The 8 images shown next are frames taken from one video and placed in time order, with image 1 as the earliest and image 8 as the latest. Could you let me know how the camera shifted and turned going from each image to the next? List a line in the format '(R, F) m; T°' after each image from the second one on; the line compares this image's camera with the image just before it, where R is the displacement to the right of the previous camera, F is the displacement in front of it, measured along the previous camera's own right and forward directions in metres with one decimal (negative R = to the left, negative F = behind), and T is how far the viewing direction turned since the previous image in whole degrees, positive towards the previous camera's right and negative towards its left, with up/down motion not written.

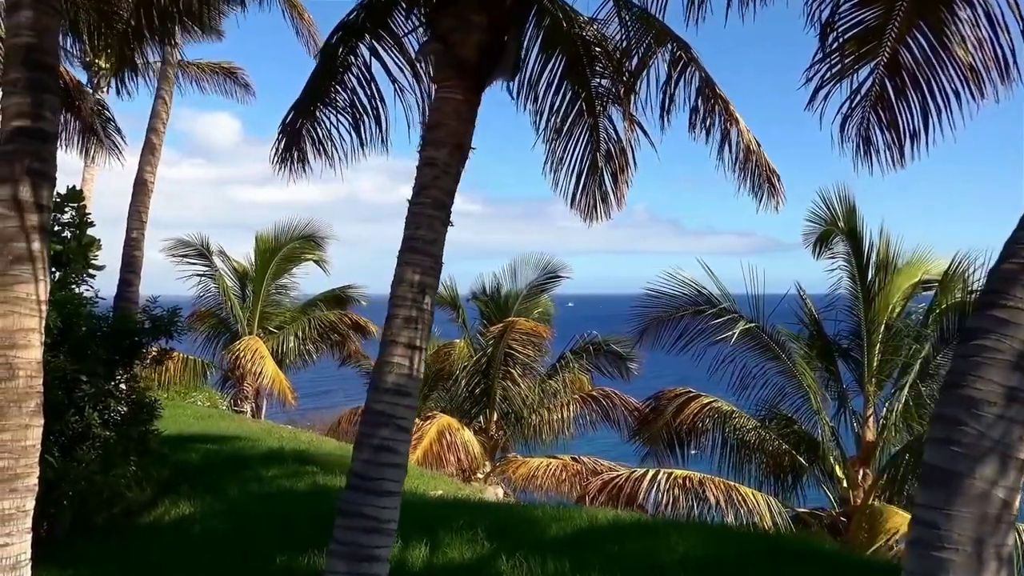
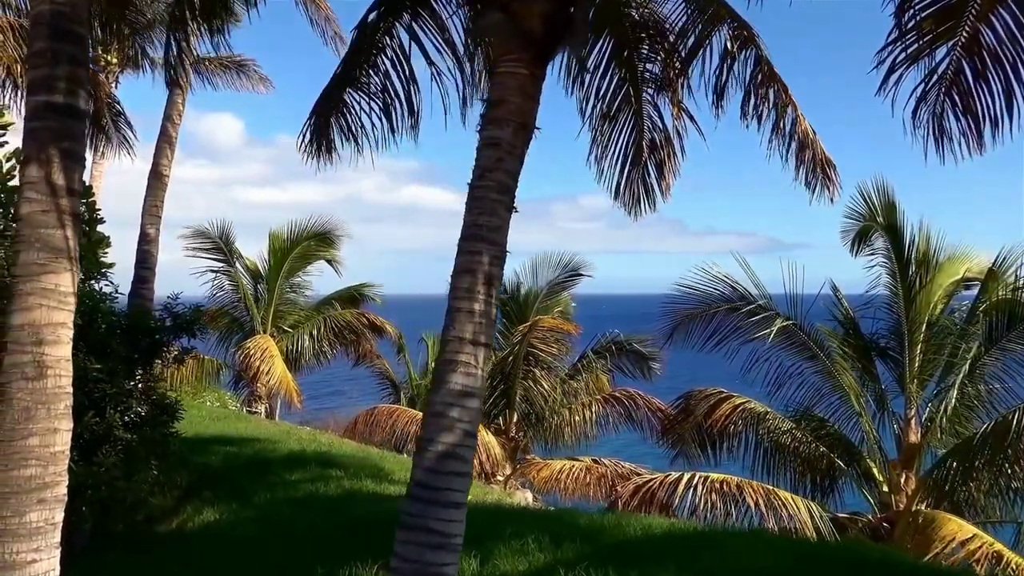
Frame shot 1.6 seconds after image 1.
(-0.3, +0.3) m; 0°
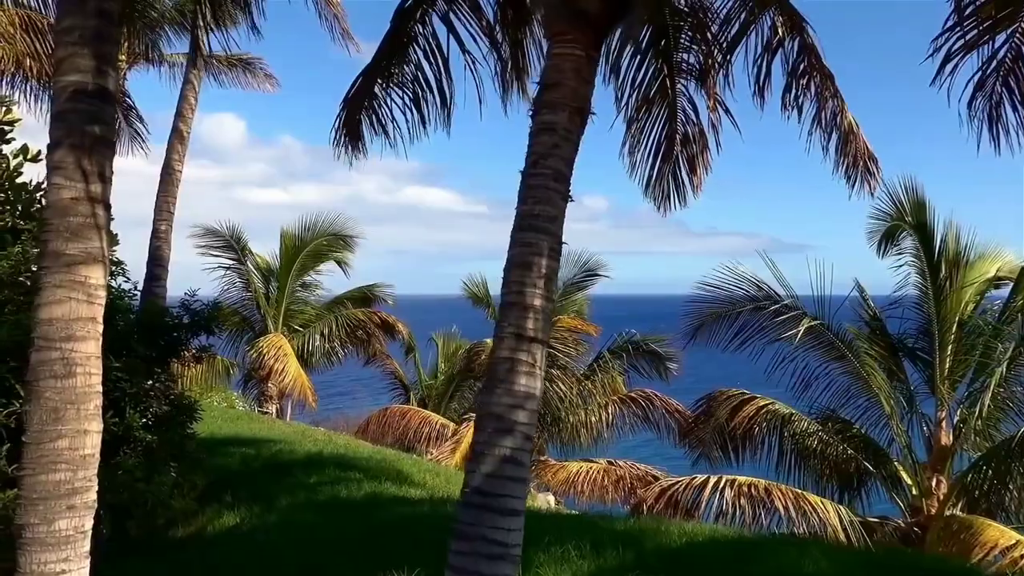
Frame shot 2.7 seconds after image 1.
(-0.2, +0.2) m; 0°
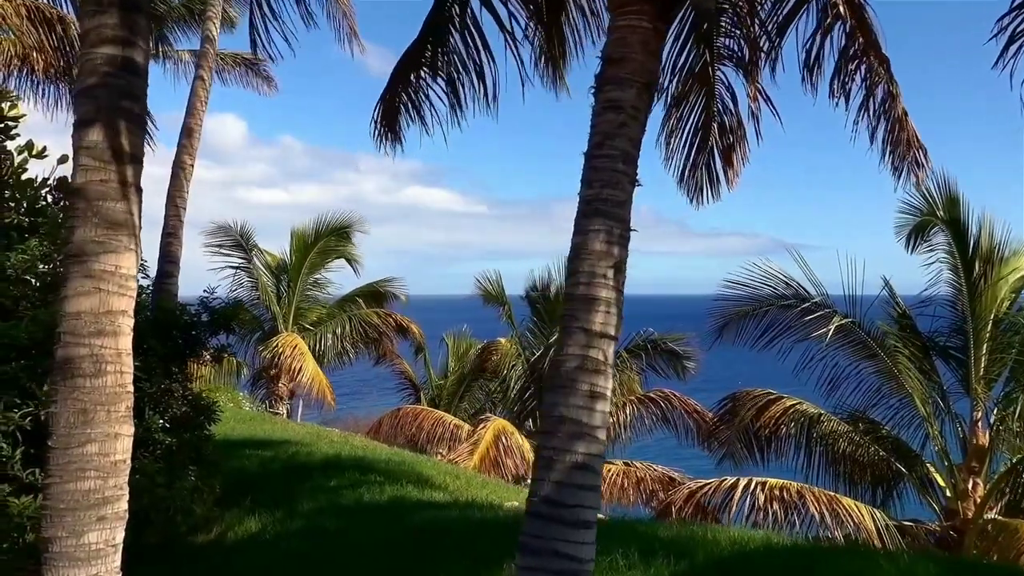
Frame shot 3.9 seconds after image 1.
(-0.2, +0.3) m; 0°
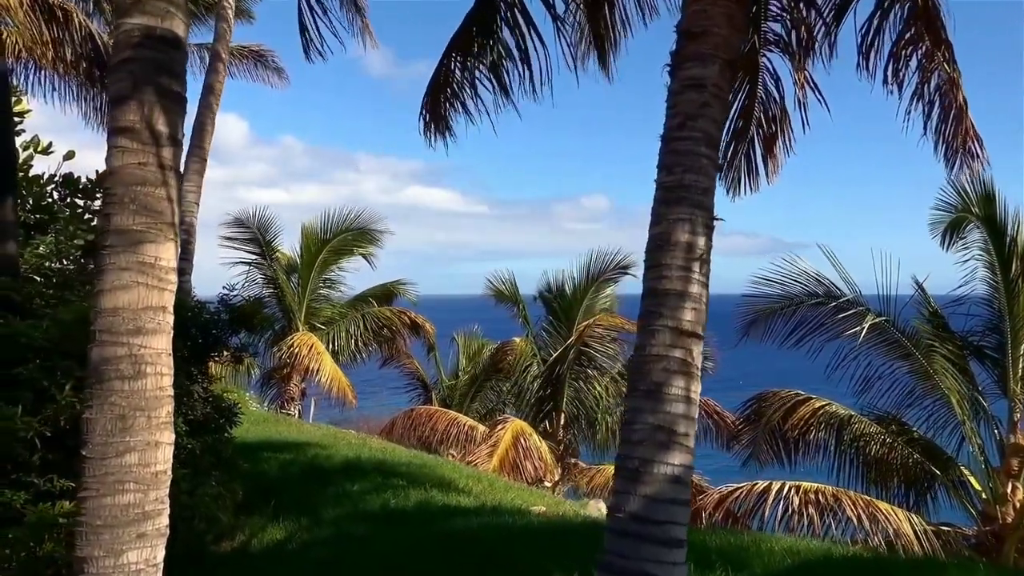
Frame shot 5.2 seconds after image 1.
(-0.3, +0.3) m; 0°
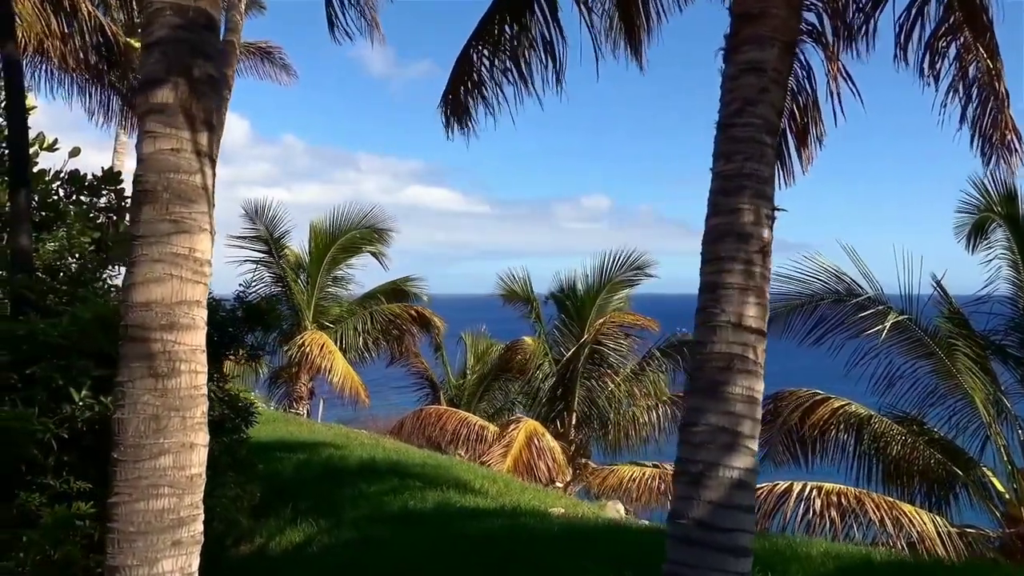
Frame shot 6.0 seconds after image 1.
(-0.2, +0.1) m; 0°
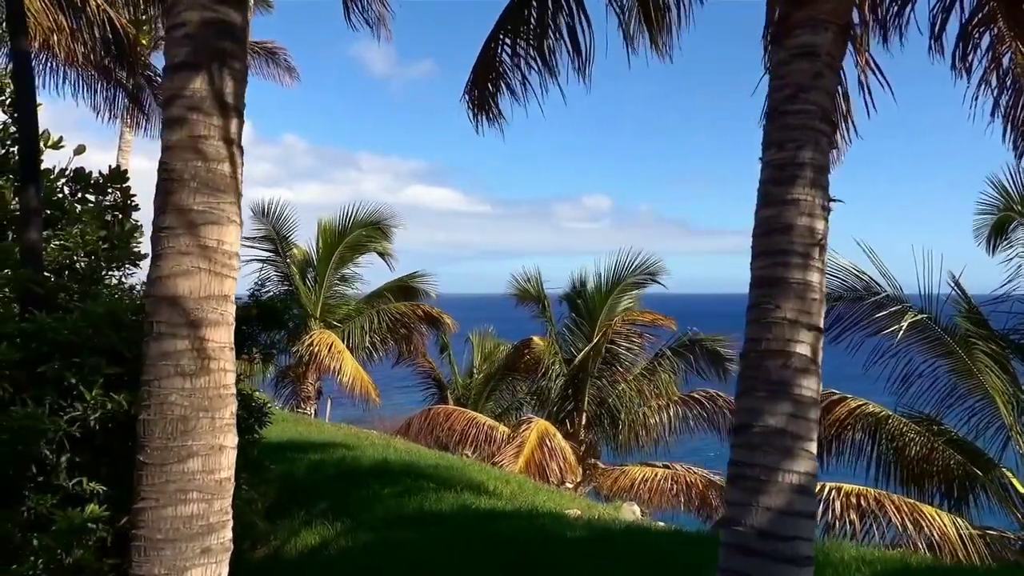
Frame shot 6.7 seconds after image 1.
(-0.1, +0.1) m; 0°
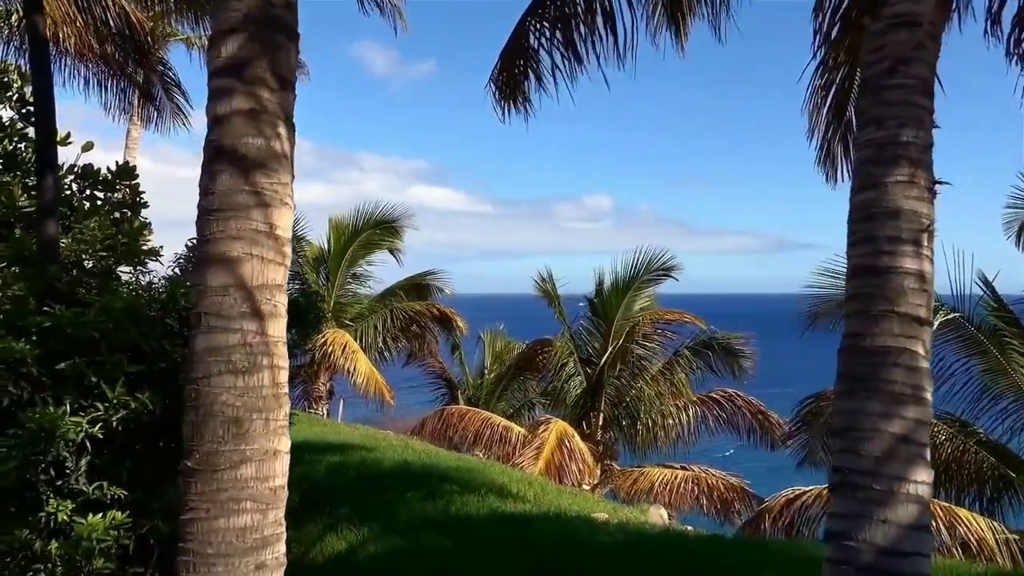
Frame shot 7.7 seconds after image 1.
(-0.2, +0.2) m; 0°
